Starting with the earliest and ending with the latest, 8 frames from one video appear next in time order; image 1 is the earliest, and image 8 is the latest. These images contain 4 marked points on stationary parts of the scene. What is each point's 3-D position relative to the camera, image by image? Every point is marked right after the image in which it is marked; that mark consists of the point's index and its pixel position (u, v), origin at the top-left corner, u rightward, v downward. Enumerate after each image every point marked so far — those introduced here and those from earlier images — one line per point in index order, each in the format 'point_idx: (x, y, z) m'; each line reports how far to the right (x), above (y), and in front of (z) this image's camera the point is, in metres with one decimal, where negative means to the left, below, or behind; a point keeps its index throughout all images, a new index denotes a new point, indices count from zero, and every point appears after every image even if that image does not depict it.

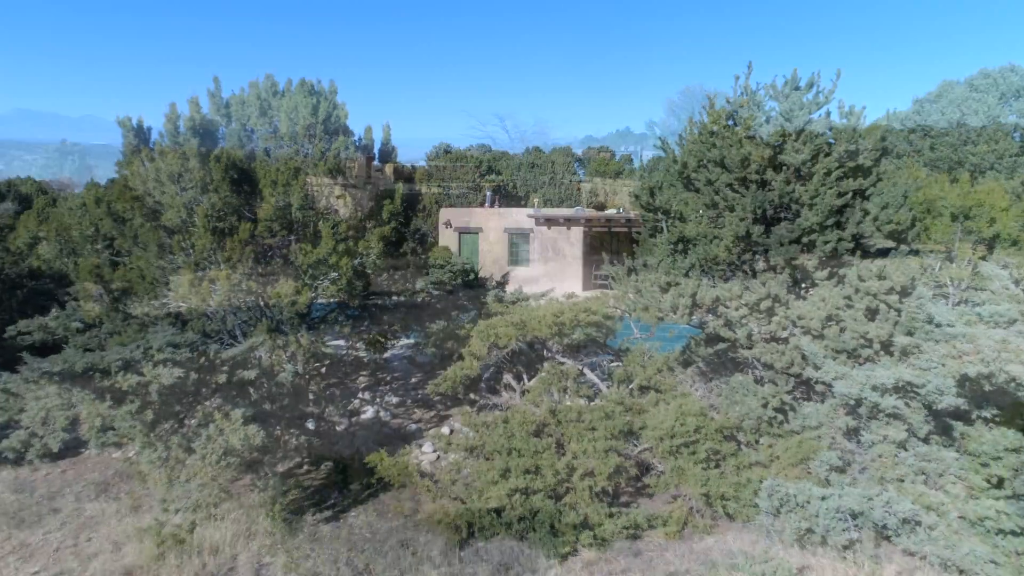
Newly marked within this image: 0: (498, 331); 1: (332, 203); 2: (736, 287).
0: (-0.2, -0.5, +10.5) m
1: (-1.8, +0.8, +9.5) m
2: (+2.1, 0.0, +9.2) m
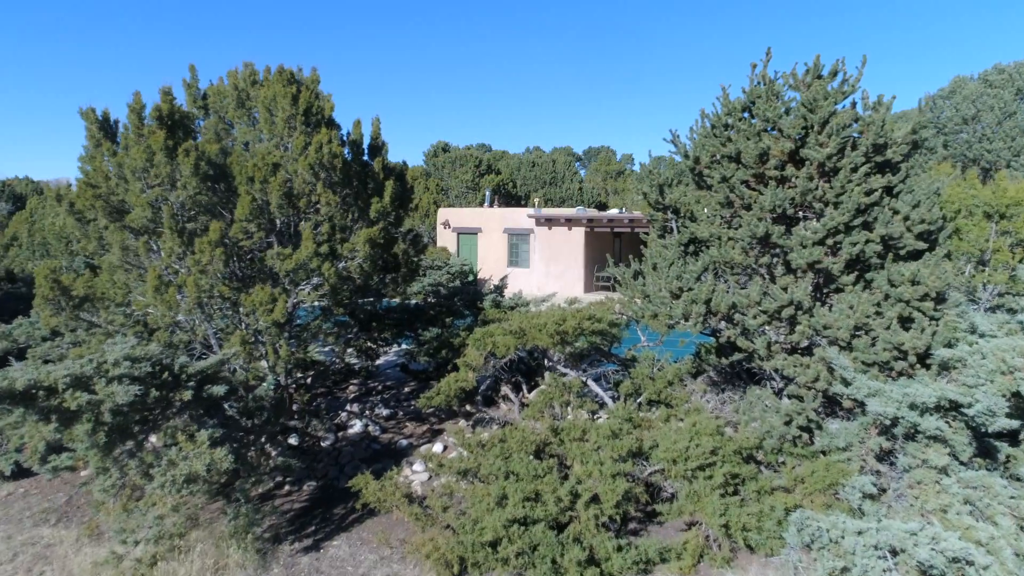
0: (-0.2, -0.5, +9.7) m
1: (-1.8, +0.8, +8.8) m
2: (+2.1, 0.0, +8.4) m
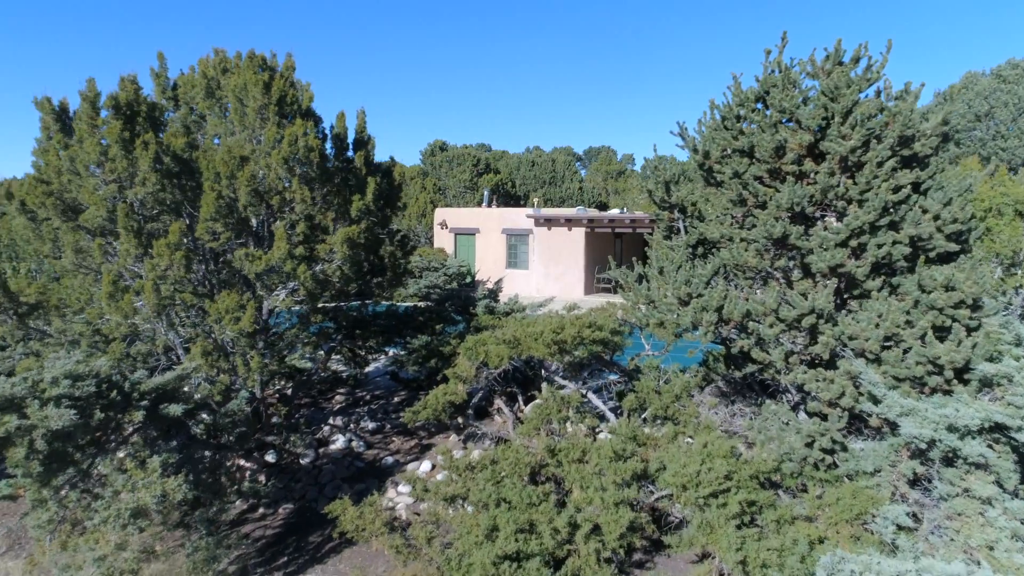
0: (-0.2, -0.6, +8.9) m
1: (-1.9, +0.7, +8.0) m
2: (+2.1, -0.1, +7.7) m
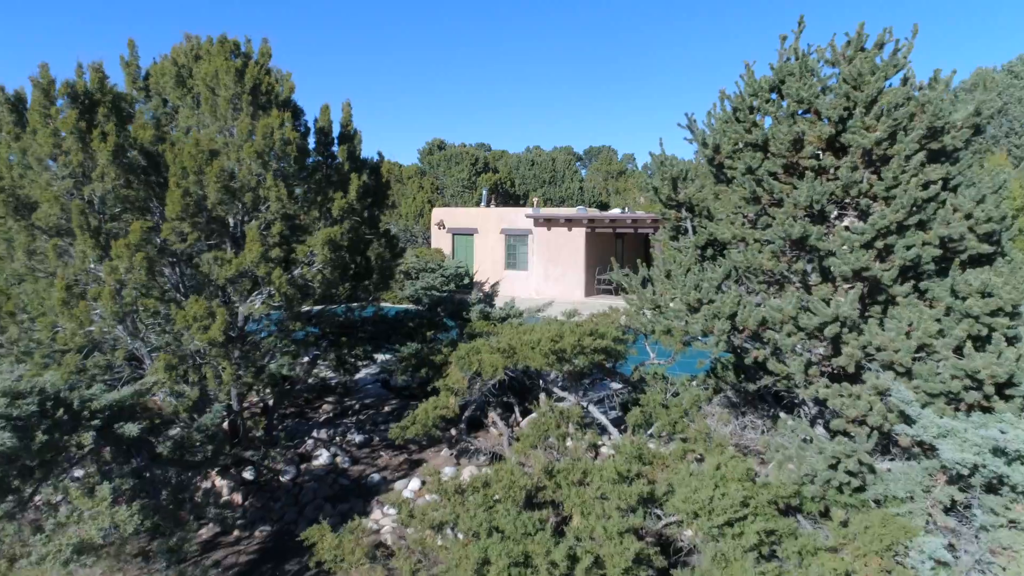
0: (-0.3, -0.6, +8.3) m
1: (-1.9, +0.7, +7.4) m
2: (+2.0, -0.1, +7.0) m
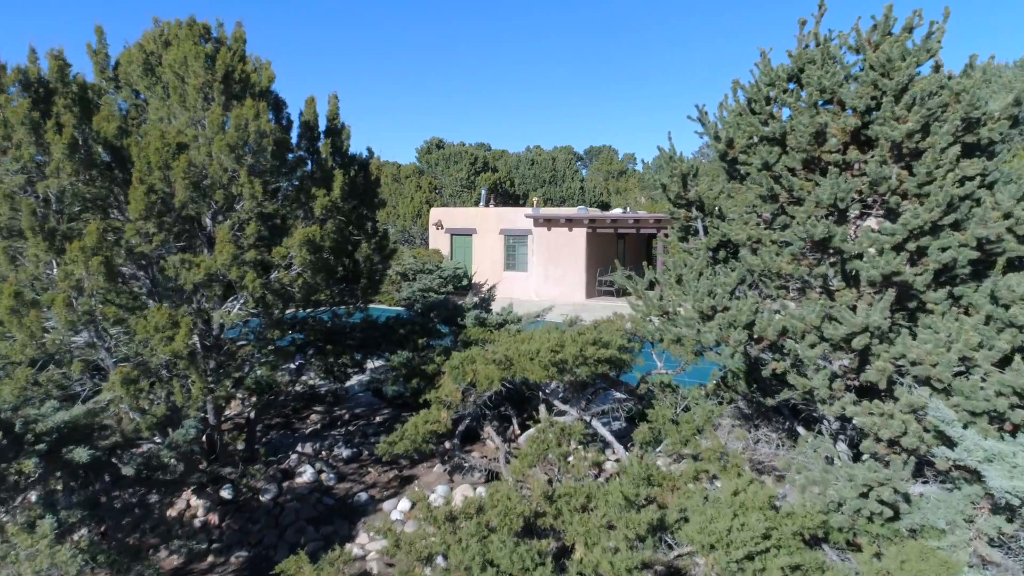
0: (-0.3, -0.6, +7.7) m
1: (-1.9, +0.7, +6.8) m
2: (+2.0, -0.2, +6.4) m
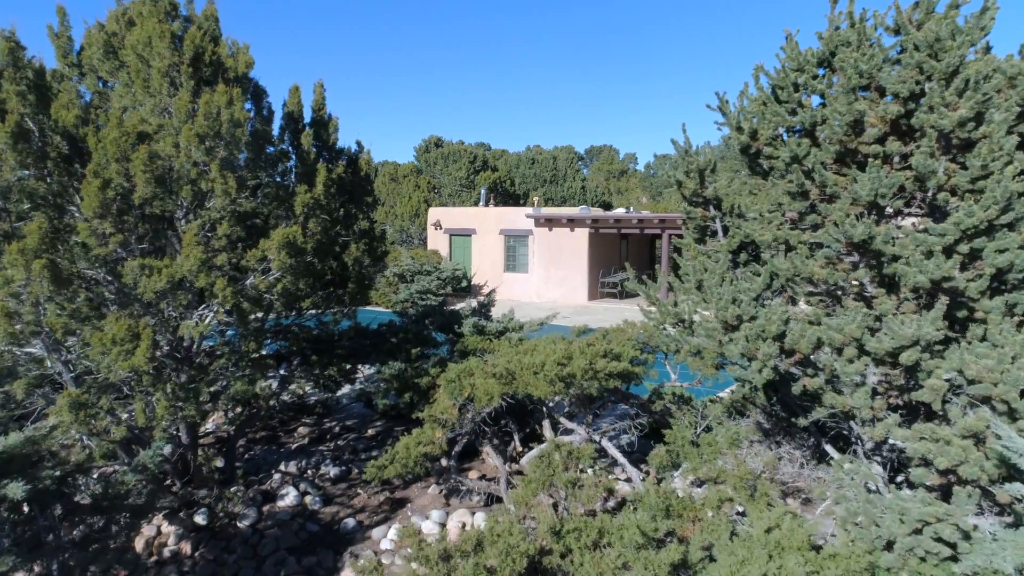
0: (-0.3, -0.7, +7.0) m
1: (-1.9, +0.6, +6.0) m
2: (+2.0, -0.2, +5.7) m
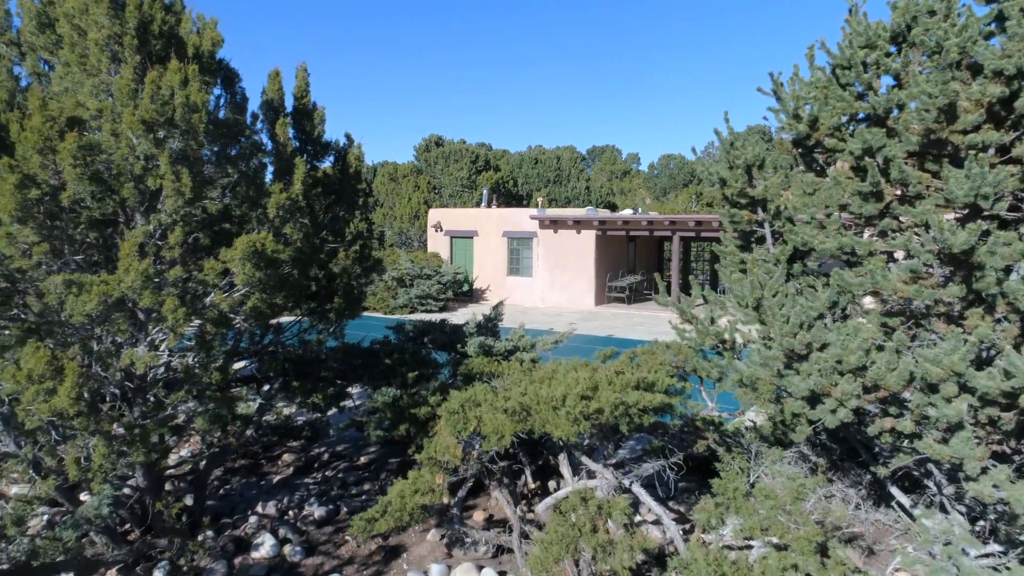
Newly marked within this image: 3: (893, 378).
0: (-0.2, -0.8, +5.9) m
1: (-1.8, +0.5, +5.0) m
2: (+2.1, -0.3, +4.6) m
3: (+1.8, -0.4, +4.6) m
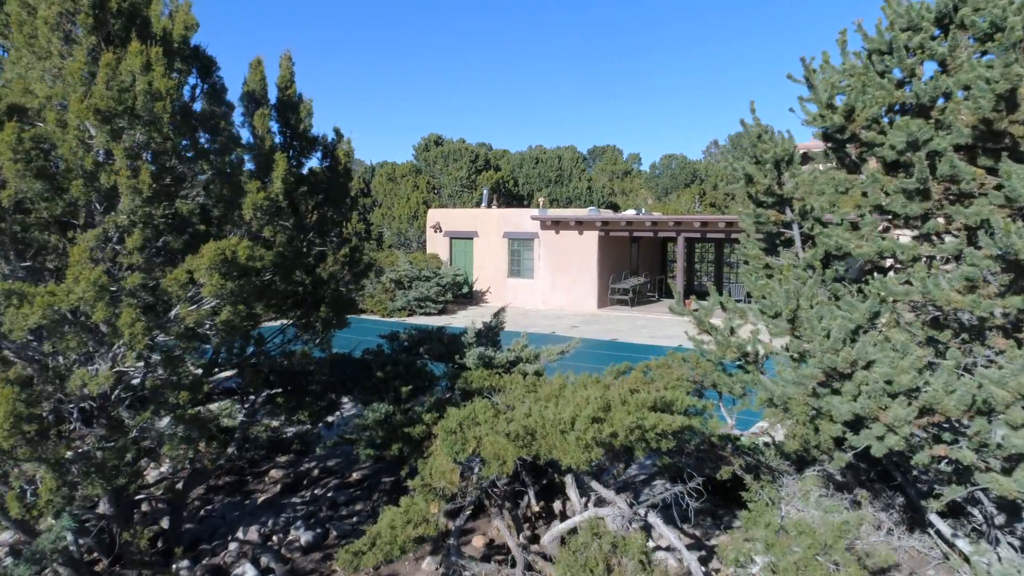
0: (-0.2, -0.8, +5.3) m
1: (-1.8, +0.5, +4.4) m
2: (+2.1, -0.4, +4.1) m
3: (+1.8, -0.5, +4.0) m
